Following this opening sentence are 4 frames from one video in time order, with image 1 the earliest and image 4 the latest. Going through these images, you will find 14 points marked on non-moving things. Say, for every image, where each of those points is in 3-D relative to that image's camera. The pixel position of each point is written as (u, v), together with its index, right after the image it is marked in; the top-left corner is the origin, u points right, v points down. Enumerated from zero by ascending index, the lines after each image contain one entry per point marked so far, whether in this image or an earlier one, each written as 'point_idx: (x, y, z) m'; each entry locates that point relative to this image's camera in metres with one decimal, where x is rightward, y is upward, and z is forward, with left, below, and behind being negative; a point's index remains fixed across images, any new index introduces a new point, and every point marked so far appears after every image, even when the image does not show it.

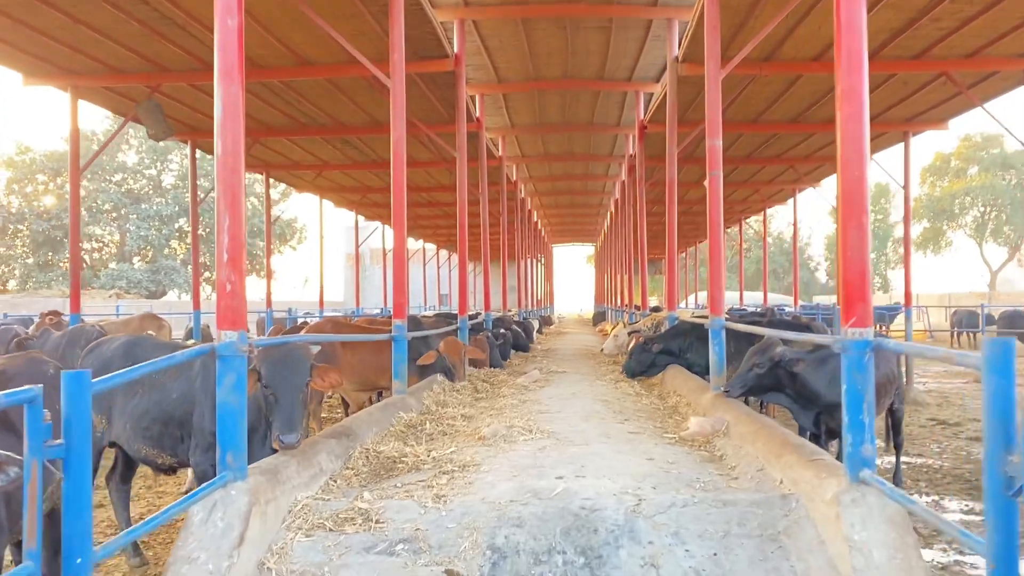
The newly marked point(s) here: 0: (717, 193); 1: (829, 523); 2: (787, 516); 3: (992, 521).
0: (+1.8, +0.8, +7.4) m
1: (+1.3, -1.0, +3.6) m
2: (+1.3, -1.1, +4.0) m
3: (+1.4, -0.7, +2.4) m
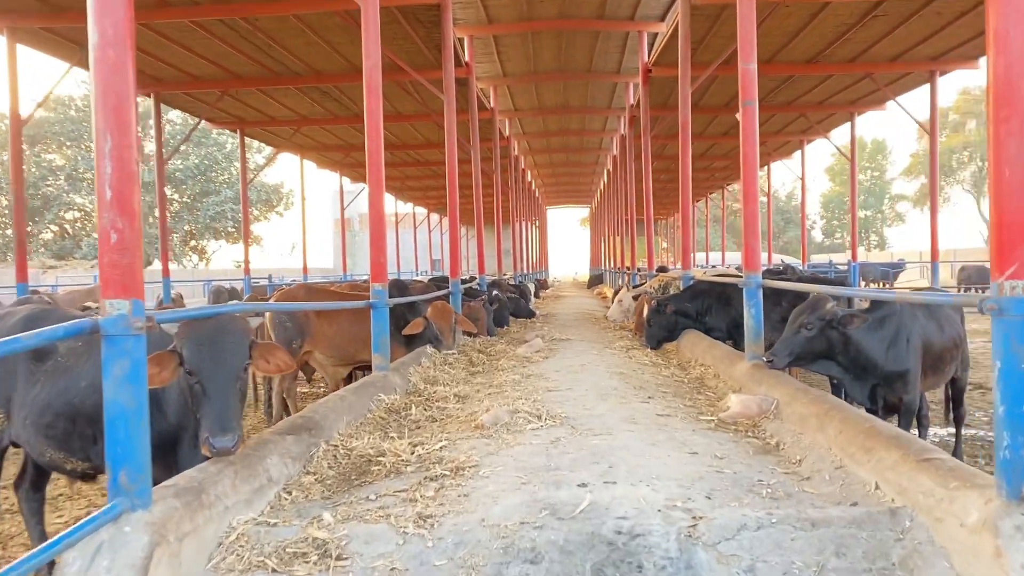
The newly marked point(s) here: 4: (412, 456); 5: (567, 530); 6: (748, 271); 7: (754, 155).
0: (+1.7, +1.2, +6.2) m
1: (+1.4, -0.8, +2.5) m
2: (+1.3, -0.9, +2.9) m
3: (+1.4, -0.5, +1.3) m
4: (-0.5, -0.8, +4.2) m
5: (+0.2, -0.9, +3.0) m
6: (+1.7, +0.1, +6.2) m
7: (+1.8, +1.0, +6.2) m
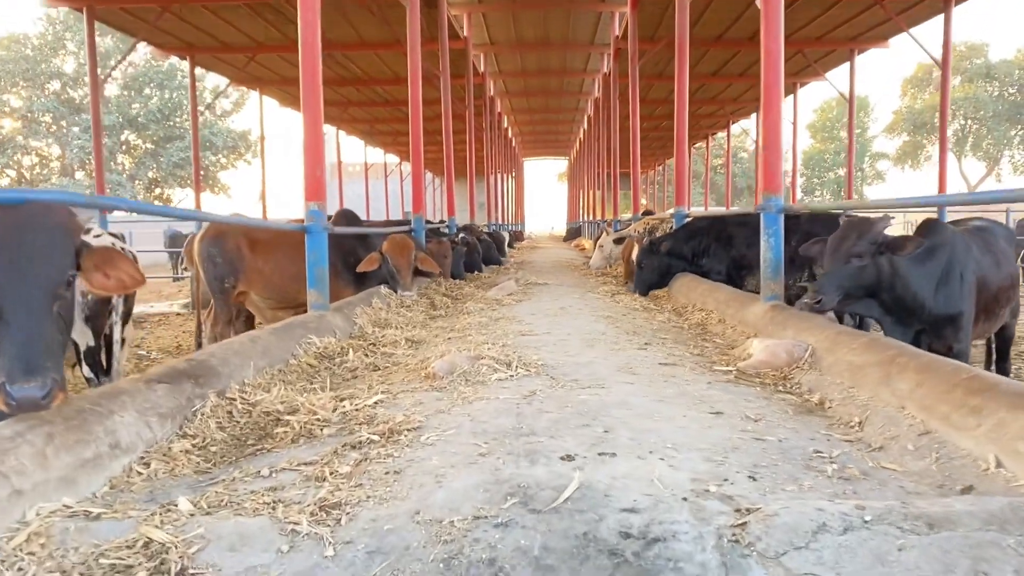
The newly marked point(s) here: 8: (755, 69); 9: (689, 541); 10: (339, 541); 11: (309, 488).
0: (+1.6, +1.6, +5.1) m
1: (+1.3, -0.5, +1.5) m
2: (+1.2, -0.6, +1.8) m
3: (+1.3, -0.3, +0.3) m
4: (-0.6, -0.5, +3.1) m
5: (+0.1, -0.6, +2.0) m
6: (+1.5, +0.6, +5.1) m
7: (+1.6, +1.4, +5.1) m
8: (+5.0, +4.5, +17.4) m
9: (+0.4, -0.6, +1.9) m
10: (-0.4, -0.6, +2.0) m
11: (-0.6, -0.5, +2.3) m
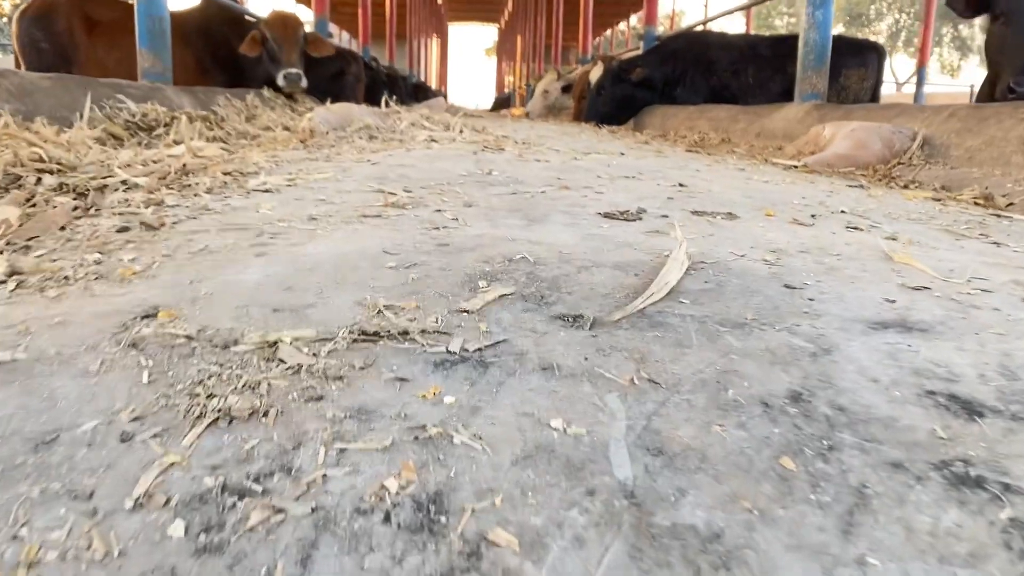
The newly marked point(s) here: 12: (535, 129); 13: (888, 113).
0: (+1.4, +2.5, +3.4) m
1: (+1.3, -0.1, +0.1) m
2: (+1.2, -0.1, +0.5) m
3: (+1.5, -0.1, -1.1) m
4: (-0.7, +0.2, +1.5) m
5: (+0.1, -0.1, +0.5) m
6: (+1.3, +1.4, +3.6) m
7: (+1.4, +2.3, +3.5) m
8: (+3.8, +6.8, +15.6) m
9: (+0.4, -0.1, +0.5) m
10: (-0.4, -0.1, +0.4) m
11: (-0.6, 0.0, +0.8) m
12: (+0.1, +0.5, +3.0) m
13: (+1.2, +0.6, +2.8) m
